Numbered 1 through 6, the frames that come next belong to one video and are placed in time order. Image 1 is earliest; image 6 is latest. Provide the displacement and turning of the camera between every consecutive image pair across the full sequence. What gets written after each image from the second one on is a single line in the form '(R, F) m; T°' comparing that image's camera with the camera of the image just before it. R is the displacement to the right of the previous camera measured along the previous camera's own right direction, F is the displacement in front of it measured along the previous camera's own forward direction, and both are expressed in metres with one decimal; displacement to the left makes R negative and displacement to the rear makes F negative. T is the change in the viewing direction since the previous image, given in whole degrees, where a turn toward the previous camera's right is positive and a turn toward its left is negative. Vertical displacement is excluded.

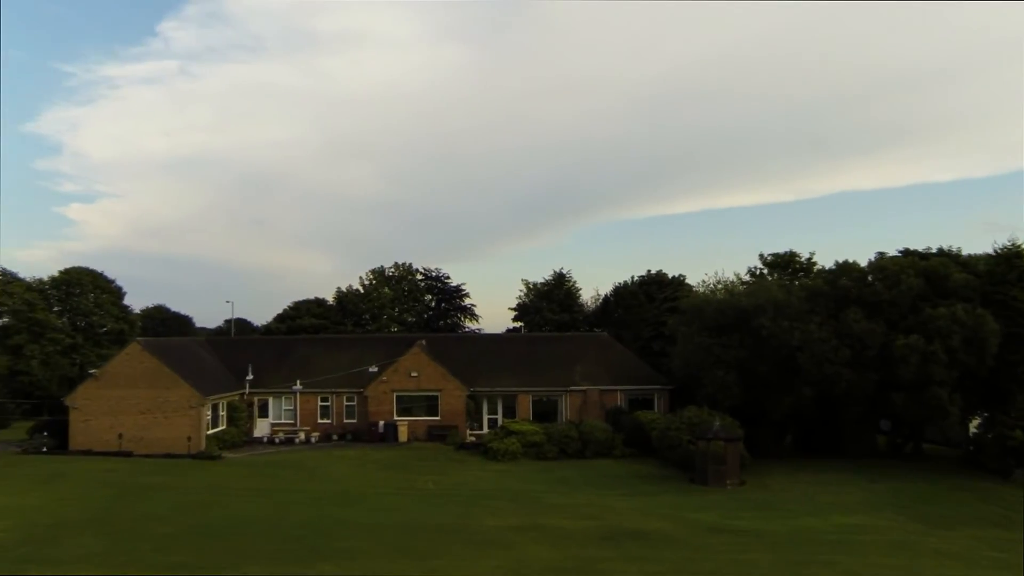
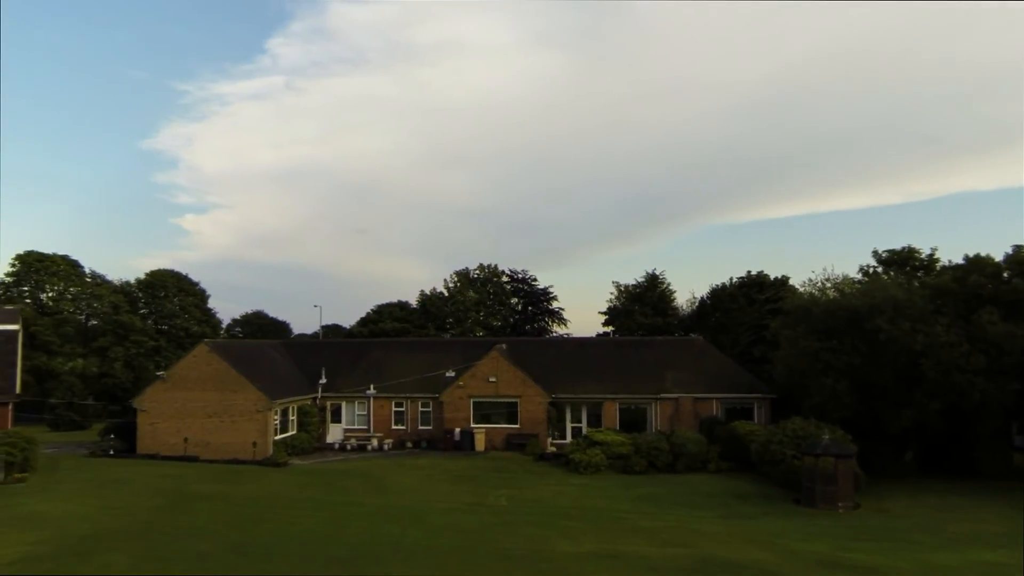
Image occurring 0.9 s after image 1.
(+0.5, +2.8) m; -6°
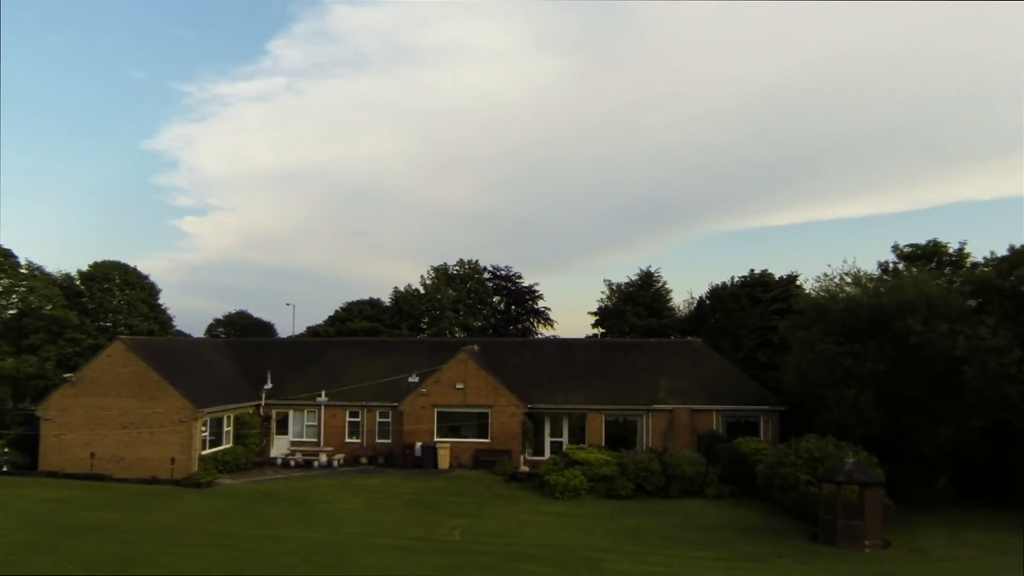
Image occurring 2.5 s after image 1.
(+1.1, +4.9) m; 0°
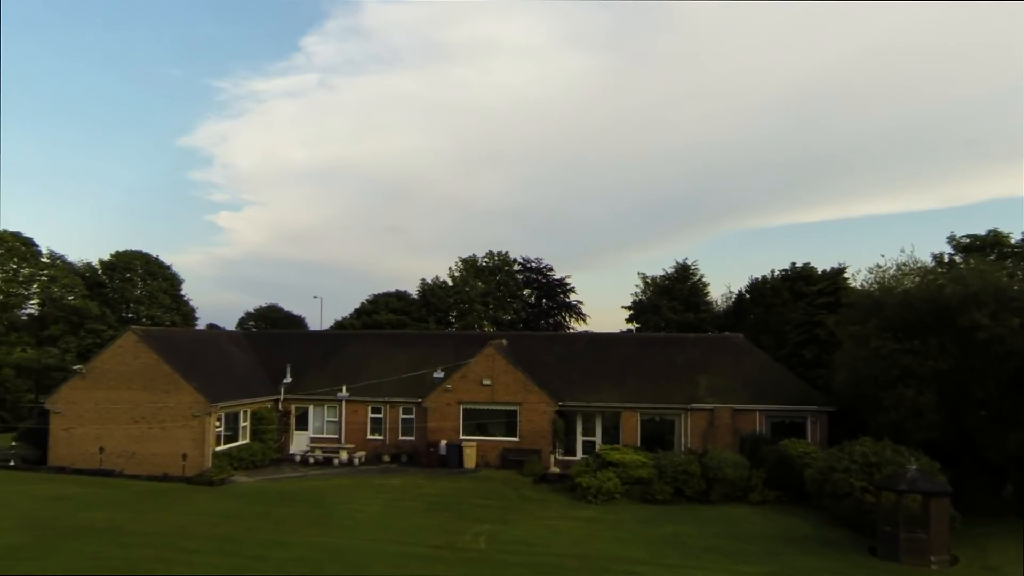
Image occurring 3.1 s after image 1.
(0.0, +1.8) m; -2°
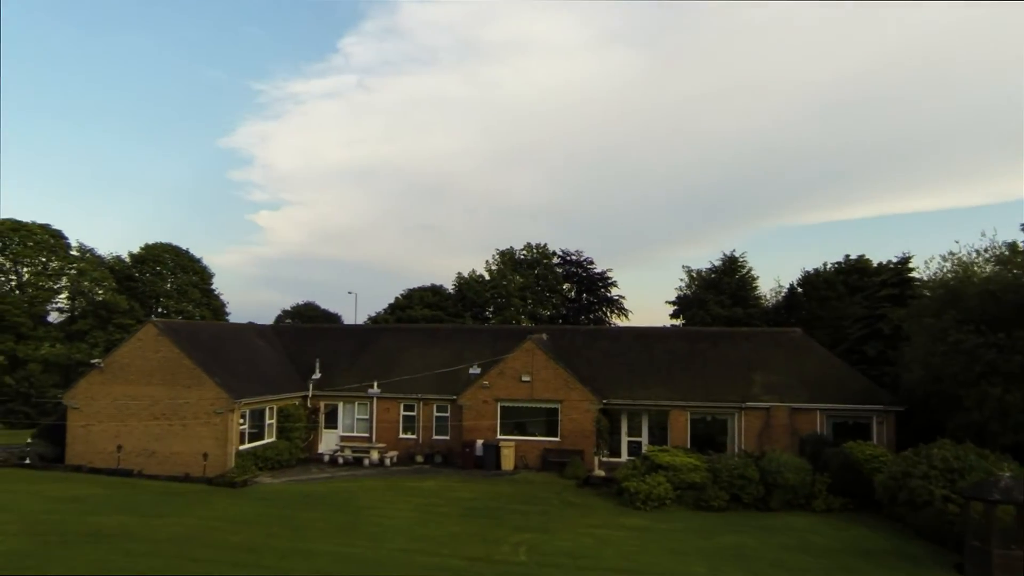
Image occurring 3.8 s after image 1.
(-0.1, +1.9) m; -2°
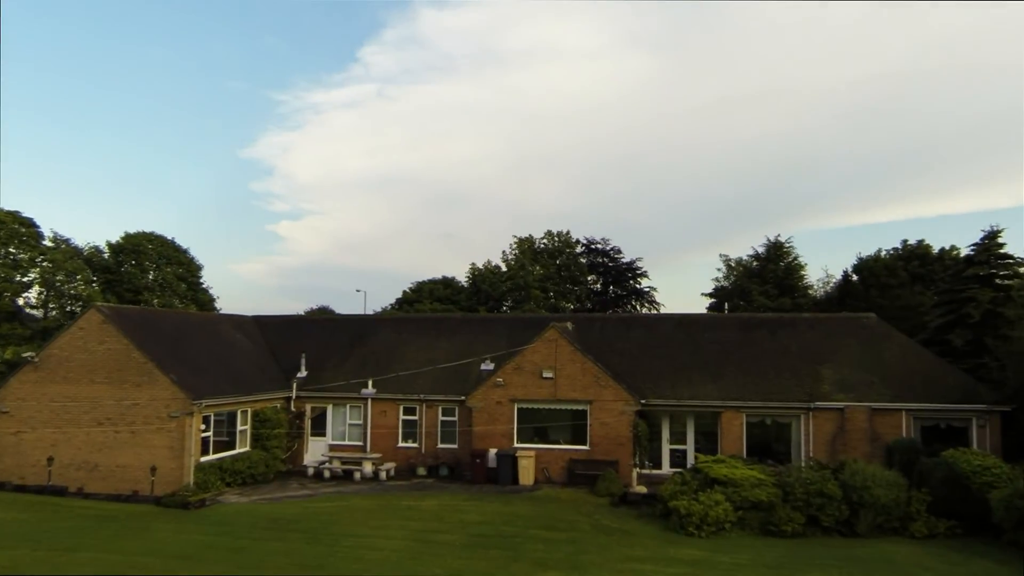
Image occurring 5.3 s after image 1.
(+0.1, +4.8) m; -1°
